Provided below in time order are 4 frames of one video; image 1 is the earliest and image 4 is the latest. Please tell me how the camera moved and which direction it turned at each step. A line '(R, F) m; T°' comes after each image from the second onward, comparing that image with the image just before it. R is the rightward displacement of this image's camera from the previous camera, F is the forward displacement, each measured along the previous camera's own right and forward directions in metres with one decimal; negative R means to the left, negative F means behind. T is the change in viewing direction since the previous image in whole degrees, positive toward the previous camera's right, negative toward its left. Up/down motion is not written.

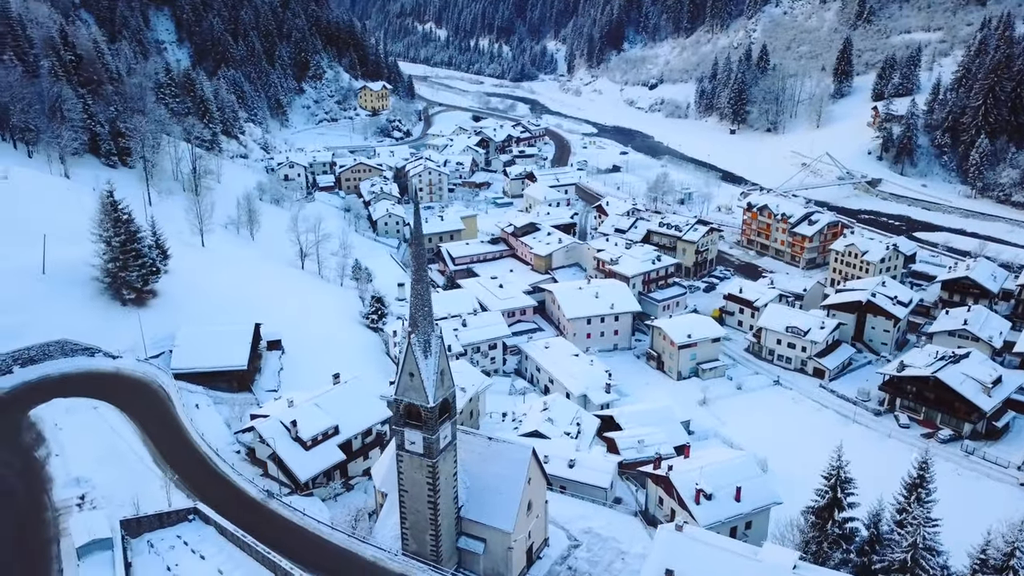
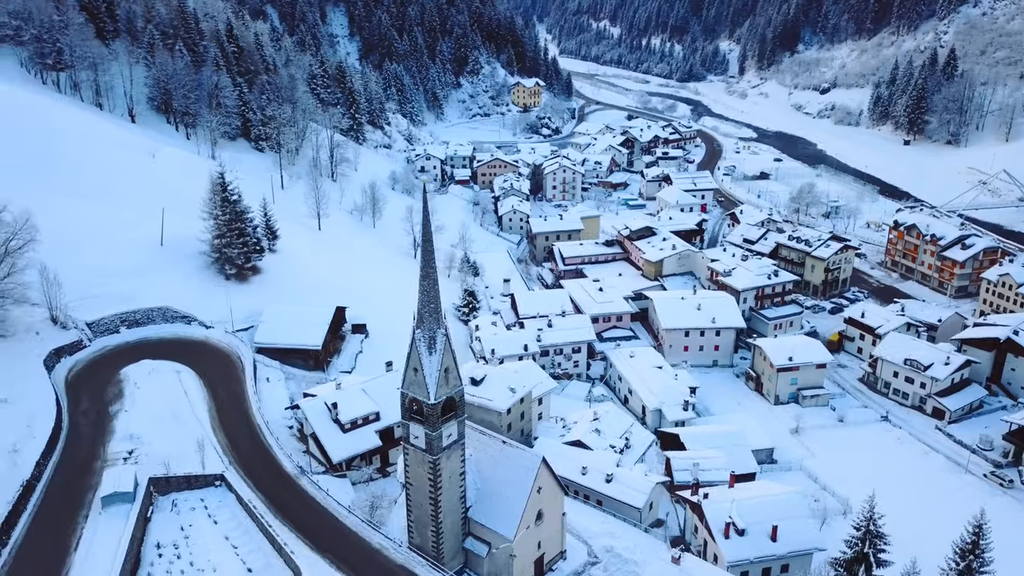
(+2.1, +0.5) m; -10°
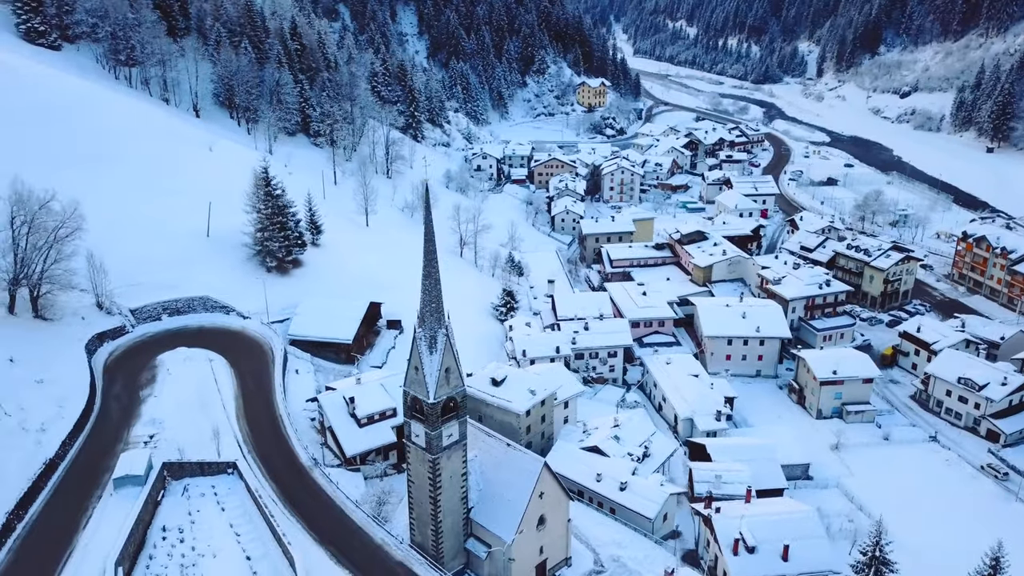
(+1.0, +0.1) m; -4°
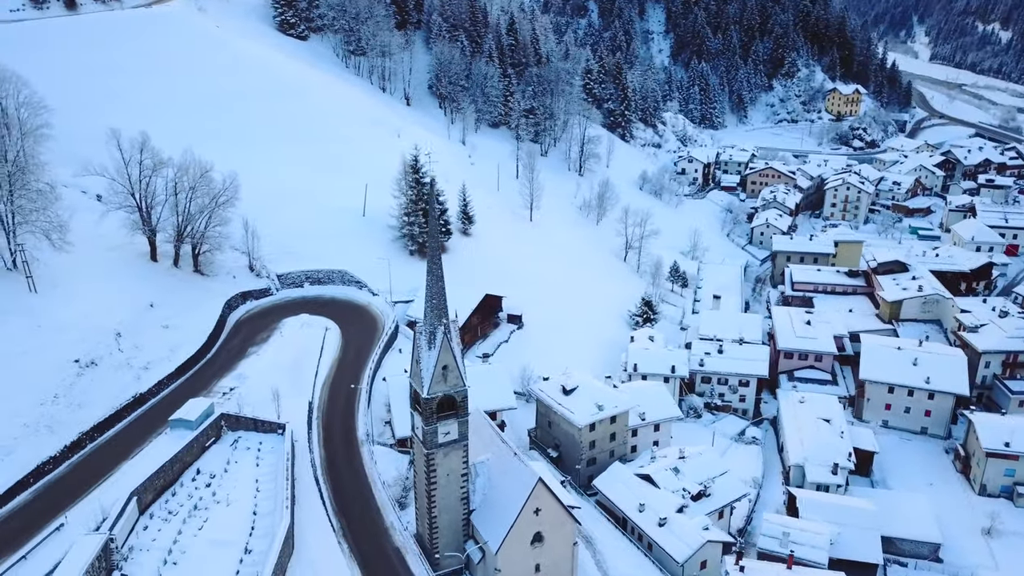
(+3.7, +0.5) m; -15°
